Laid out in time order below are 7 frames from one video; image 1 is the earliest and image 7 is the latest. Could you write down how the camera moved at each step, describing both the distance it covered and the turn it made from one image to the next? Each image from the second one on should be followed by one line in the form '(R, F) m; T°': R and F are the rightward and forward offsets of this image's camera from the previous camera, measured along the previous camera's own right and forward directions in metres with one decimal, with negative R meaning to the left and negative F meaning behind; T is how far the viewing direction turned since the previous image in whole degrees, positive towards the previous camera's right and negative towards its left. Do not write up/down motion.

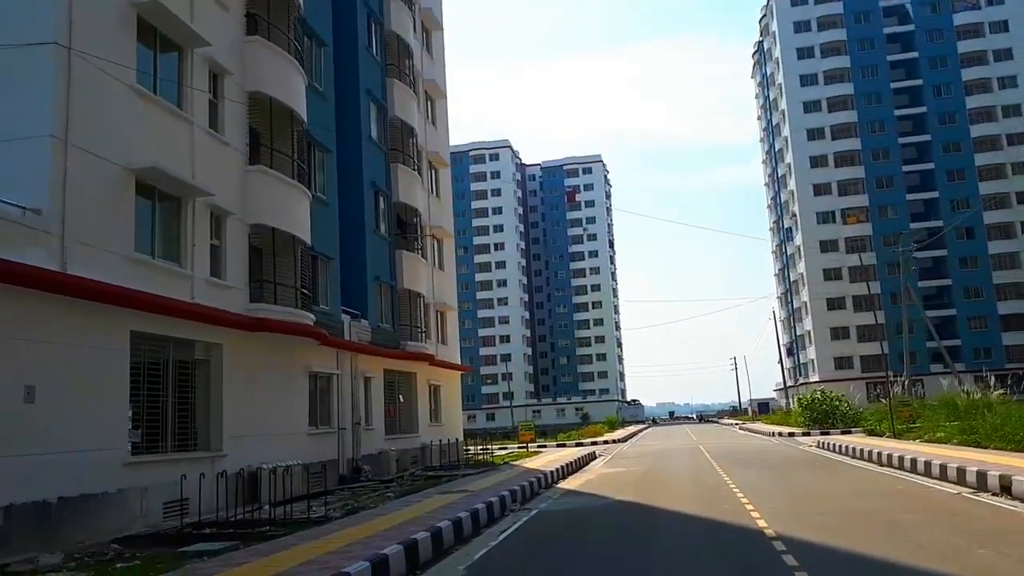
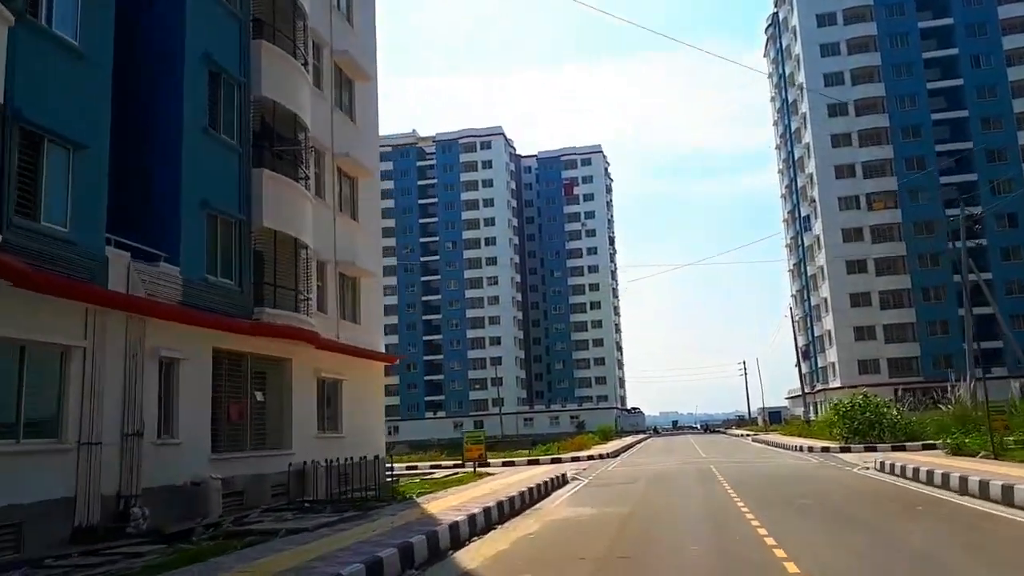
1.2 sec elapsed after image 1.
(+1.7, +7.9) m; 0°
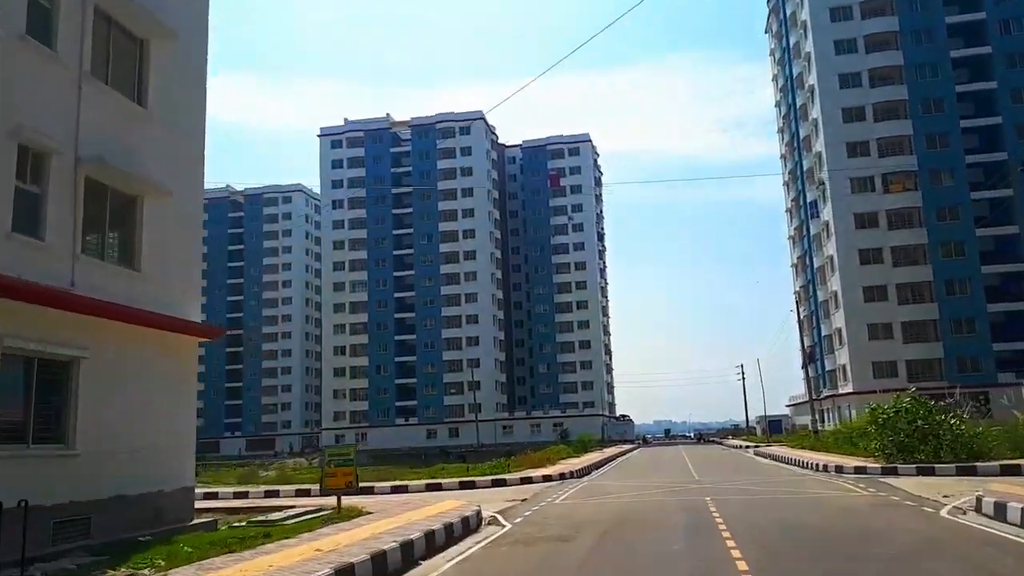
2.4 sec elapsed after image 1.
(+1.9, +7.6) m; 0°
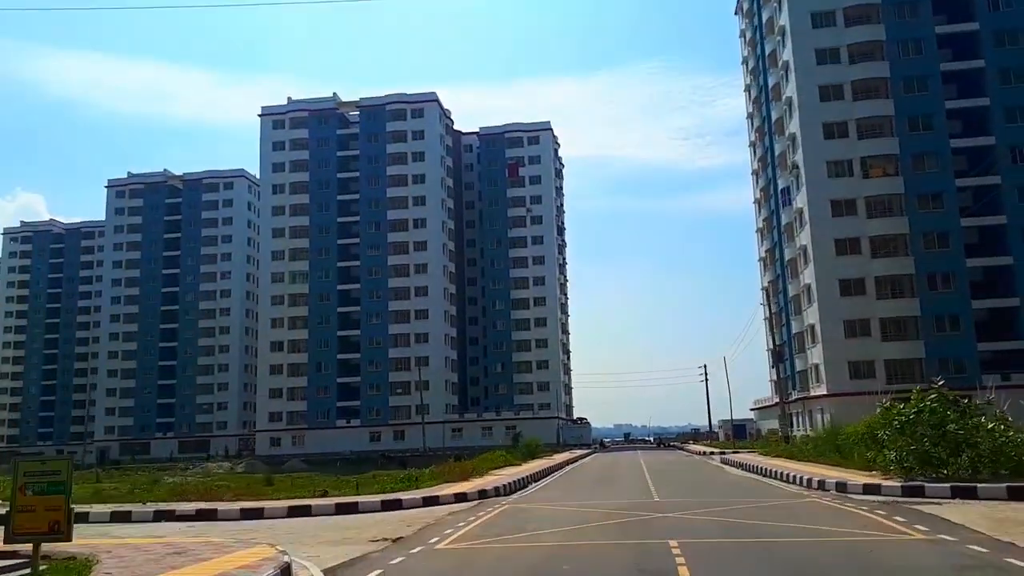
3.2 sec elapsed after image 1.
(+1.3, +5.7) m; +3°
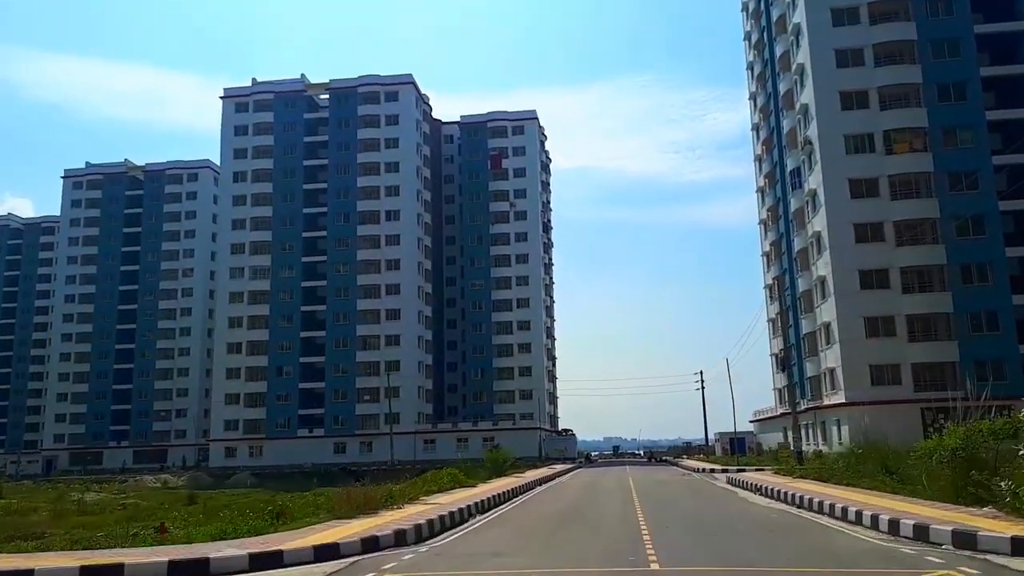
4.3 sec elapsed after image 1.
(+1.2, +7.0) m; +1°
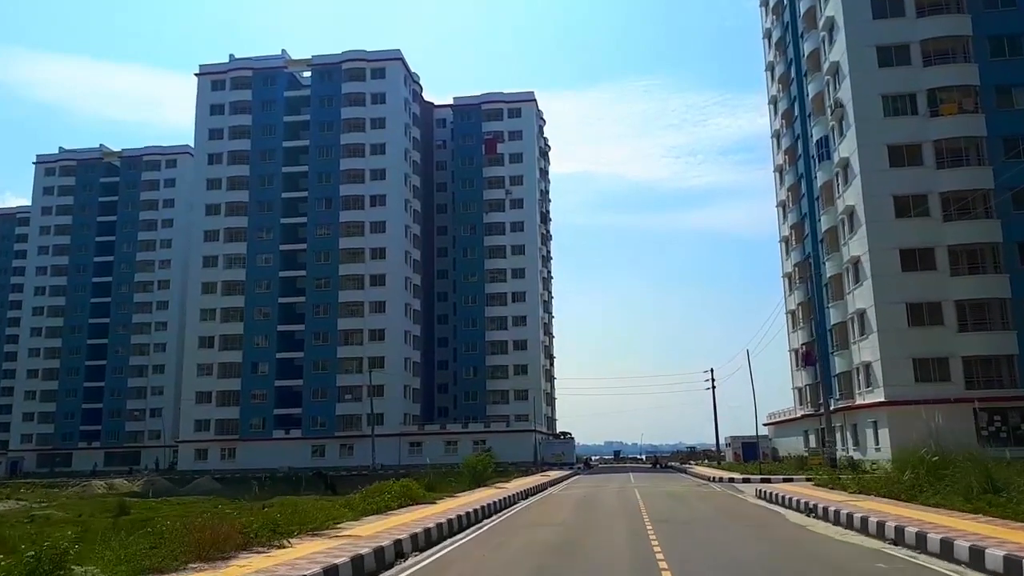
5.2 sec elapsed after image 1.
(+0.7, +6.0) m; 0°
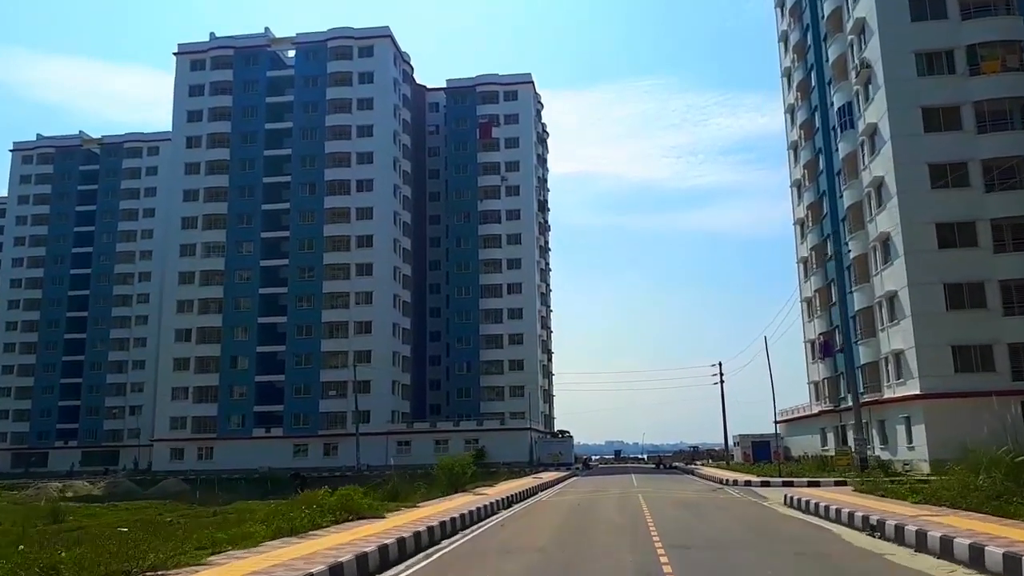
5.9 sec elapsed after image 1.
(+0.6, +4.3) m; 0°
